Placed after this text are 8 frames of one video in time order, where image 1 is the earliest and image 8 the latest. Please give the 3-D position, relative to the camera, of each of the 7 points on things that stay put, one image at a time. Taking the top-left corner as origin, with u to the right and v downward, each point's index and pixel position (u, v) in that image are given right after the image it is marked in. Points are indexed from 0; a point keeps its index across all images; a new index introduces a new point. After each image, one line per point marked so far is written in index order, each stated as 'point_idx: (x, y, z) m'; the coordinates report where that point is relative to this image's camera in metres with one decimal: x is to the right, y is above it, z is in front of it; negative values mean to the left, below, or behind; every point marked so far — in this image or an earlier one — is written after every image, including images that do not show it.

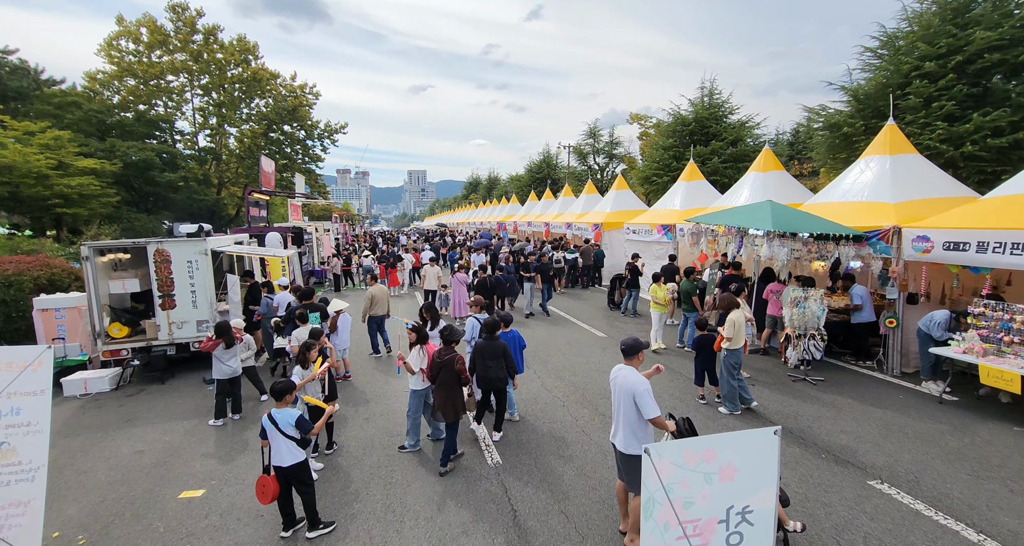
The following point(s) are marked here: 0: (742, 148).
0: (+9.6, +5.3, +19.1) m
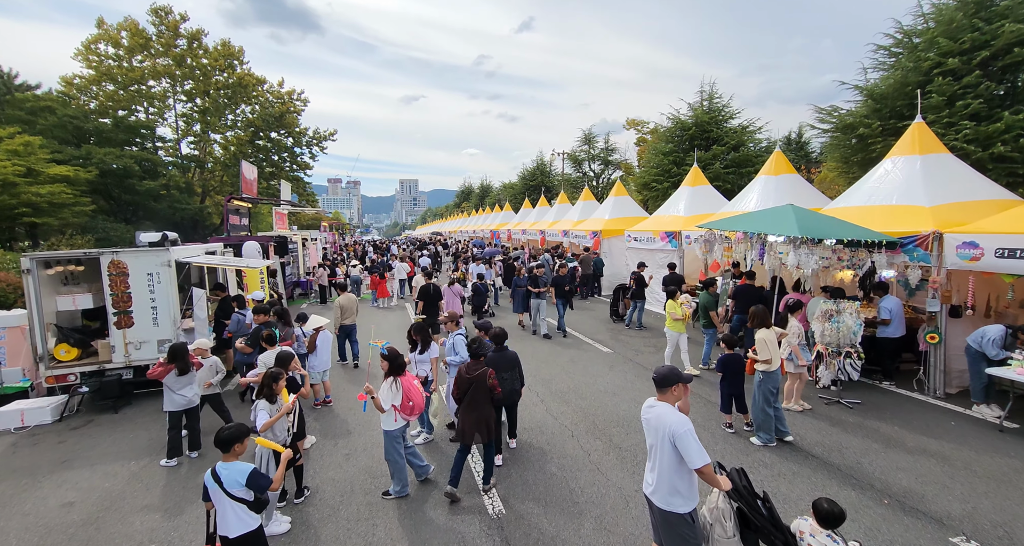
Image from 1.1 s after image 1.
0: (+9.4, +4.9, +18.5) m
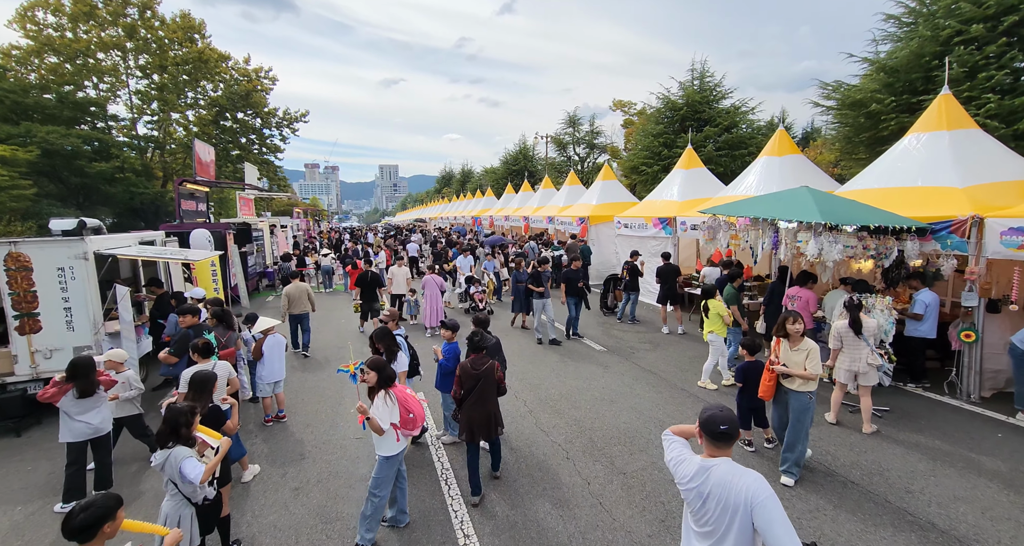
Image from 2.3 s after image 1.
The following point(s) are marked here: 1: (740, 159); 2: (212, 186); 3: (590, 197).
0: (+8.7, +5.4, +17.7) m
1: (+8.8, +4.4, +17.6) m
2: (-10.7, +3.1, +16.4) m
3: (+3.2, +3.1, +18.7) m
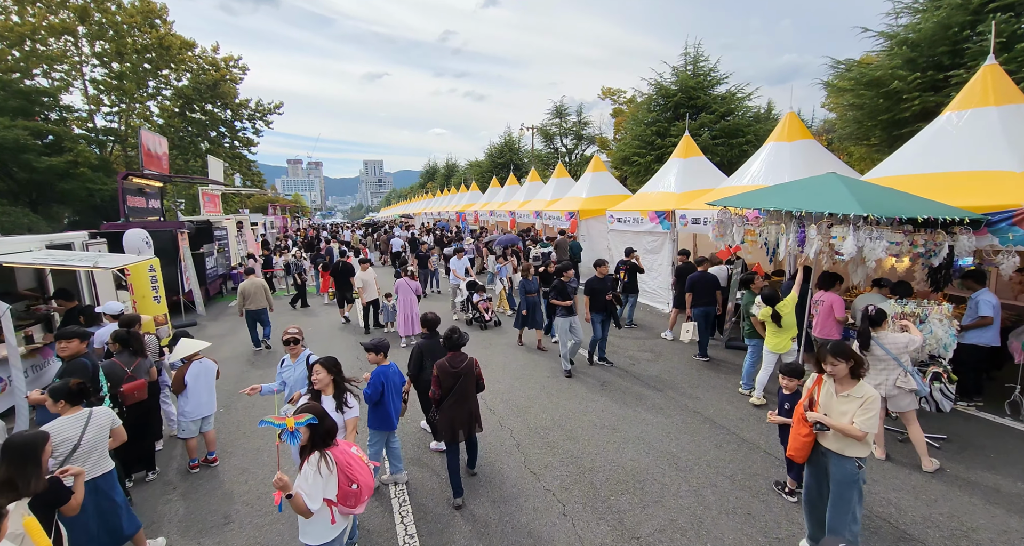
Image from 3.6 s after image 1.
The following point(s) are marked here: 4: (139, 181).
0: (+8.1, +5.6, +16.7) m
1: (+8.2, +4.5, +16.6) m
2: (-11.2, +3.0, +14.9) m
3: (+2.6, +3.2, +17.6) m
4: (-11.3, +2.8, +13.9) m
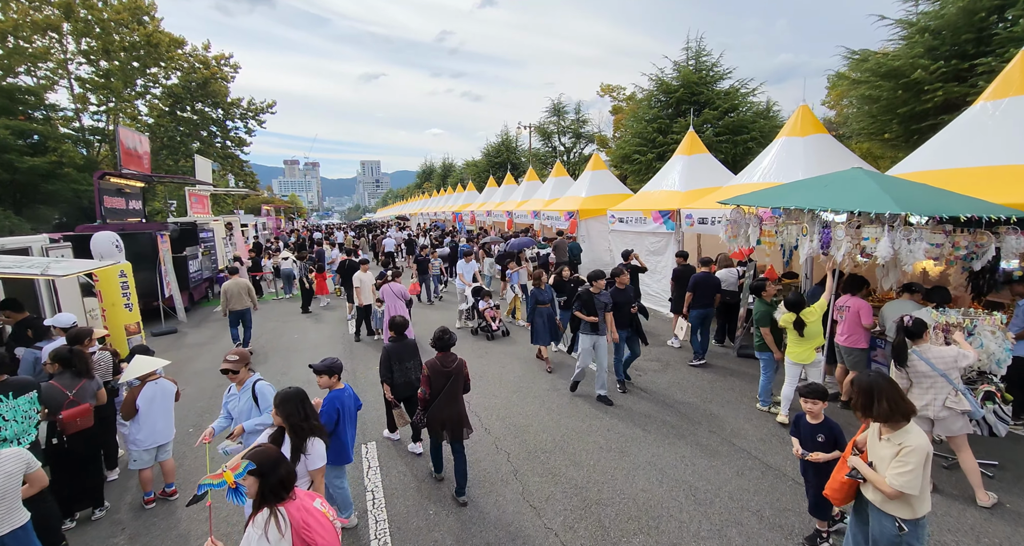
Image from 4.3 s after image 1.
0: (+8.0, +5.5, +16.1) m
1: (+8.1, +4.5, +16.1) m
2: (-11.3, +2.9, +14.3) m
3: (+2.5, +3.1, +17.0) m
4: (-11.4, +2.7, +13.2) m
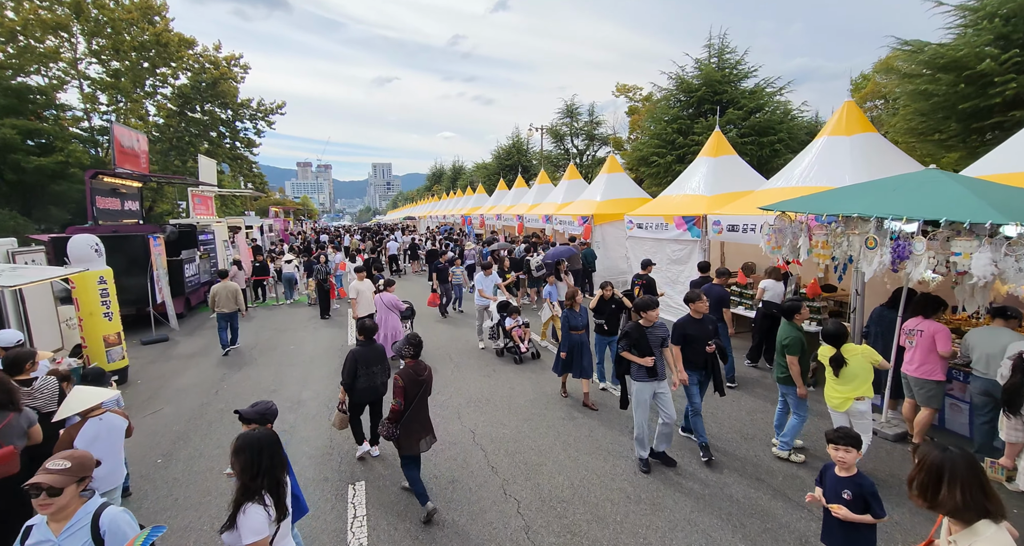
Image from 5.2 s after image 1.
0: (+8.4, +5.2, +15.2) m
1: (+8.5, +4.2, +15.1) m
2: (-11.0, +2.8, +13.7) m
3: (+2.9, +2.8, +16.2) m
4: (-11.1, +2.6, +12.7) m
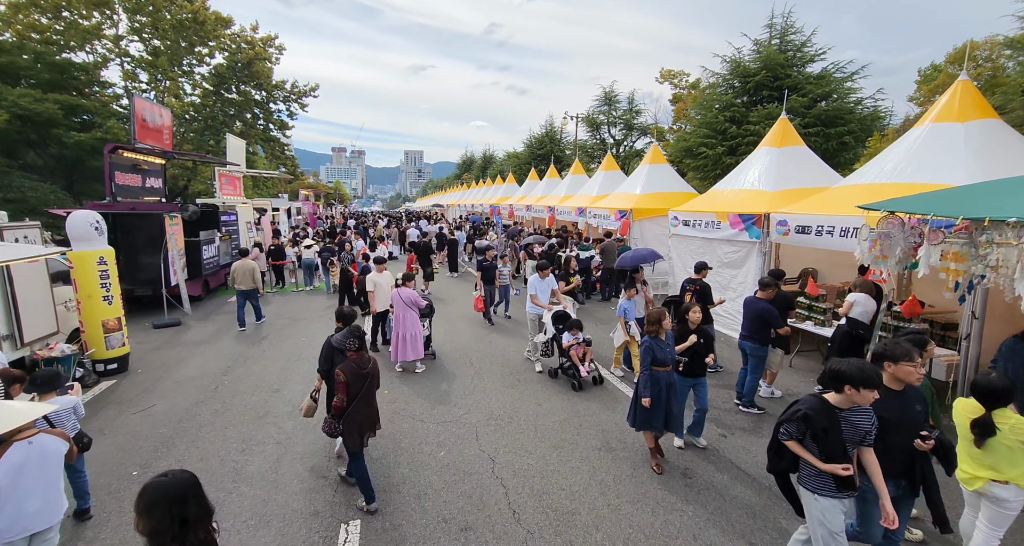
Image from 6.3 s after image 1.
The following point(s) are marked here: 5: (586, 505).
0: (+9.5, +5.0, +13.6) m
1: (+9.6, +3.9, +13.6) m
2: (-10.0, +3.4, +13.3) m
3: (+4.0, +2.9, +14.9) m
4: (-10.2, +3.2, +12.3) m
5: (+0.7, -2.1, +4.3) m
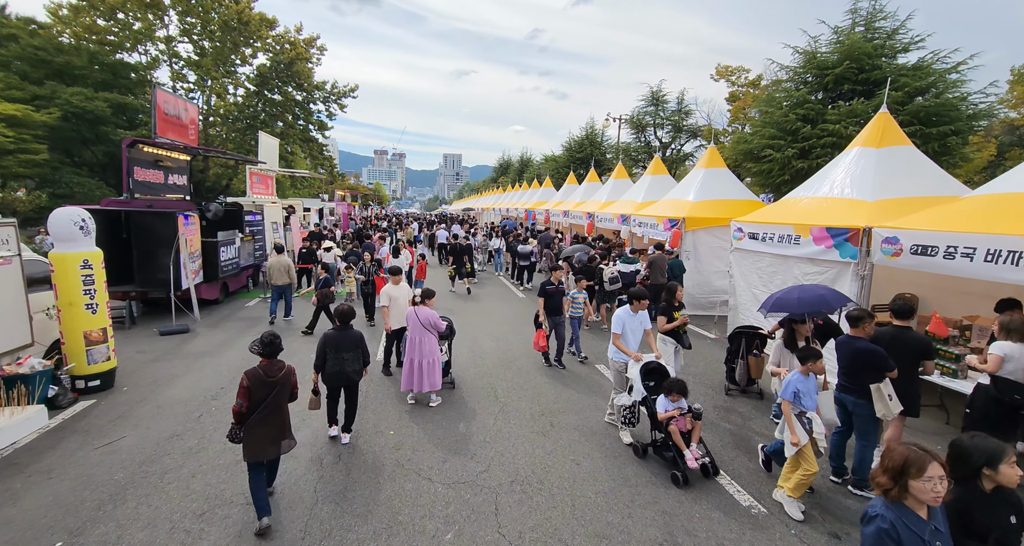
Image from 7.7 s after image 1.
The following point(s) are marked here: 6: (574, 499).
0: (+10.6, +4.3, +11.6) m
1: (+10.6, +3.3, +11.5) m
2: (-8.9, +3.4, +12.7) m
3: (+5.1, +2.4, +13.3) m
4: (-9.2, +3.1, +11.7) m
5: (+0.9, -2.4, +3.0) m
6: (+0.6, -2.2, +4.5) m
